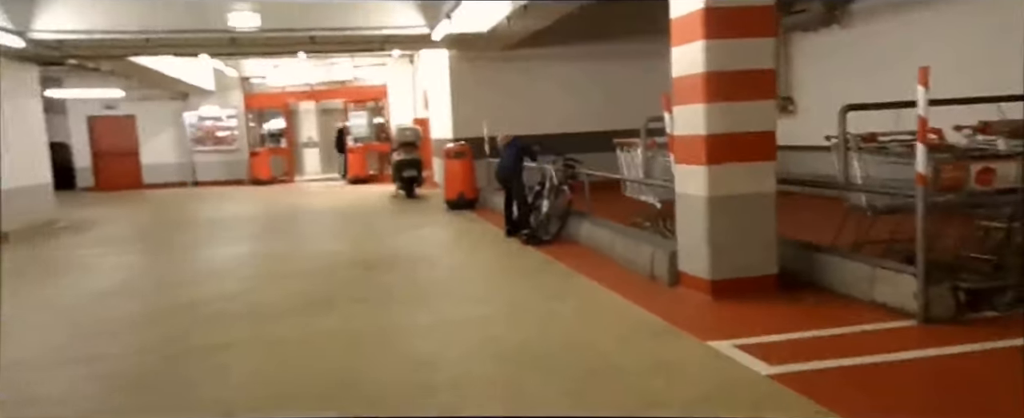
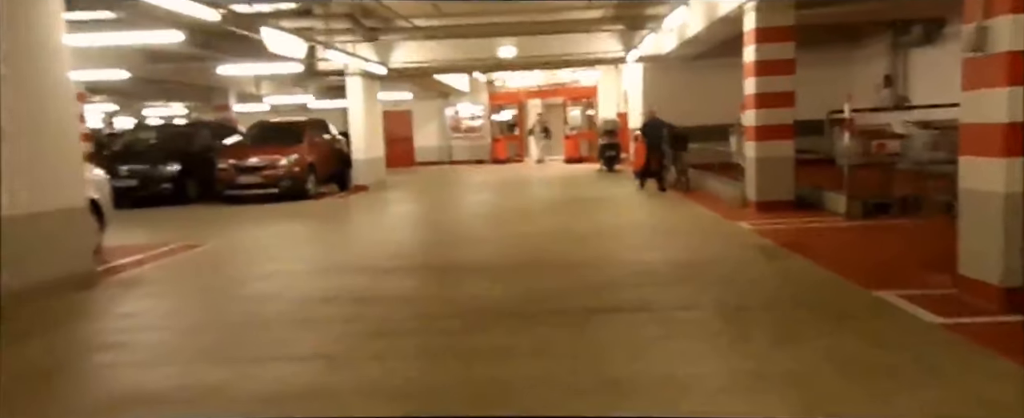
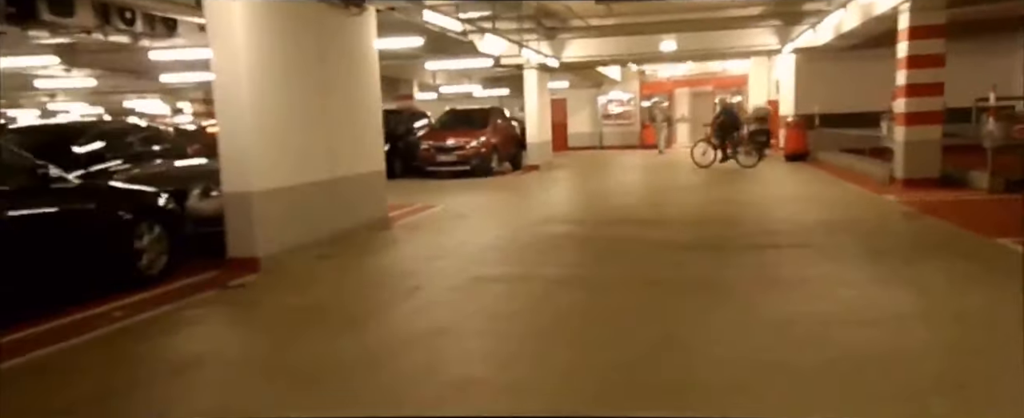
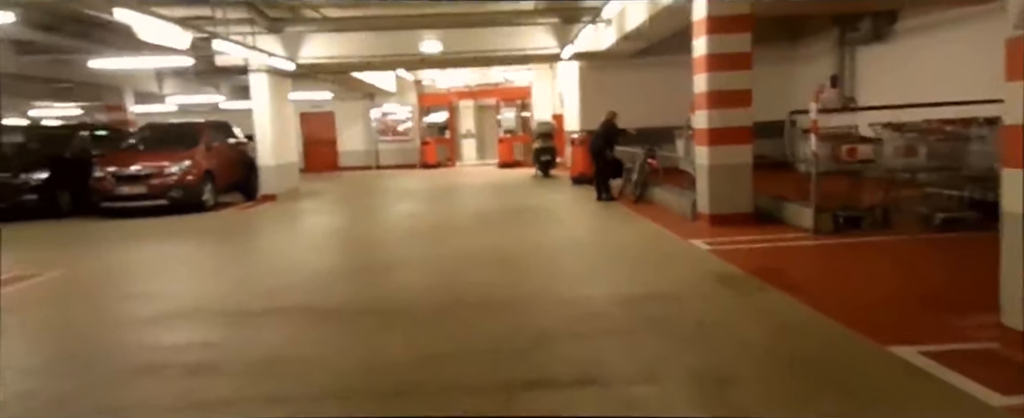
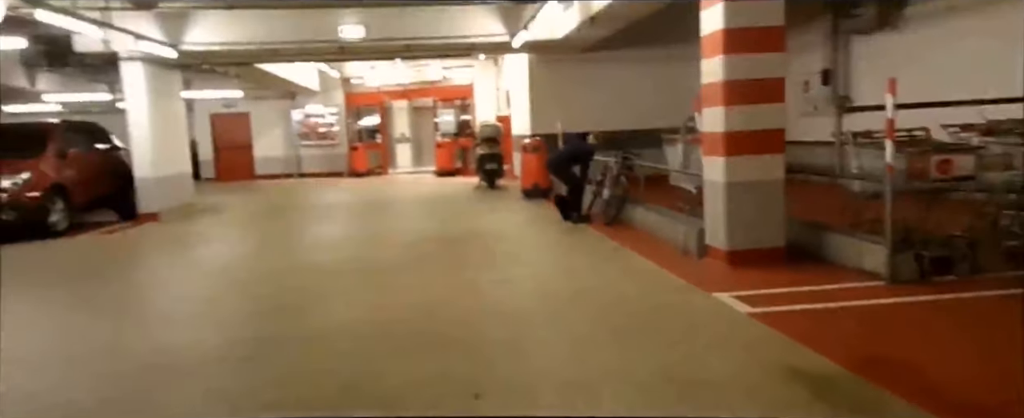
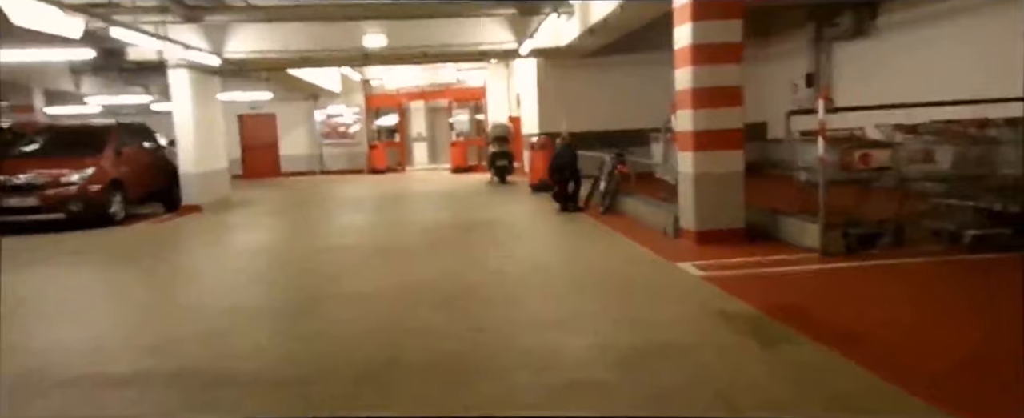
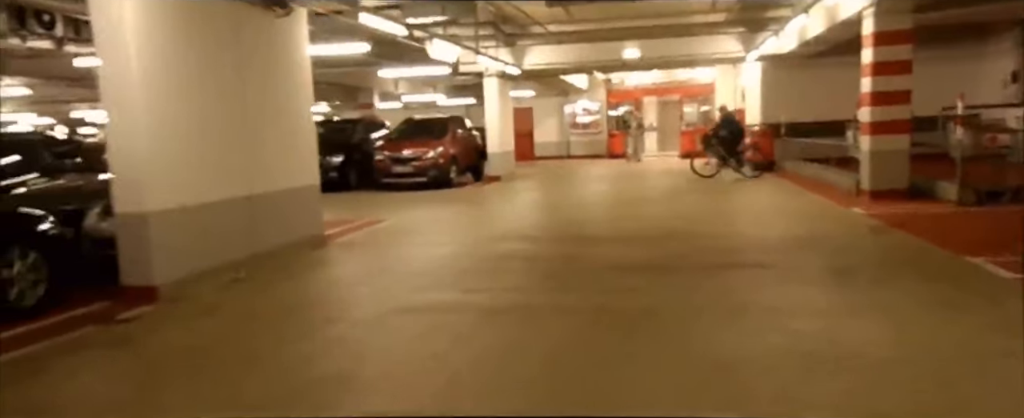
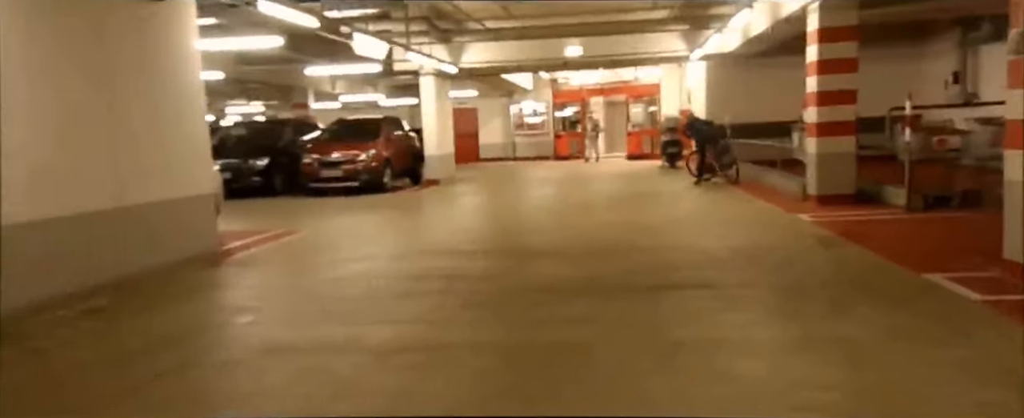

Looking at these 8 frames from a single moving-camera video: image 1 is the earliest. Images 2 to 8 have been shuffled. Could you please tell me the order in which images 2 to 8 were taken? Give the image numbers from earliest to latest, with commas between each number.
5, 6, 4, 2, 8, 7, 3
